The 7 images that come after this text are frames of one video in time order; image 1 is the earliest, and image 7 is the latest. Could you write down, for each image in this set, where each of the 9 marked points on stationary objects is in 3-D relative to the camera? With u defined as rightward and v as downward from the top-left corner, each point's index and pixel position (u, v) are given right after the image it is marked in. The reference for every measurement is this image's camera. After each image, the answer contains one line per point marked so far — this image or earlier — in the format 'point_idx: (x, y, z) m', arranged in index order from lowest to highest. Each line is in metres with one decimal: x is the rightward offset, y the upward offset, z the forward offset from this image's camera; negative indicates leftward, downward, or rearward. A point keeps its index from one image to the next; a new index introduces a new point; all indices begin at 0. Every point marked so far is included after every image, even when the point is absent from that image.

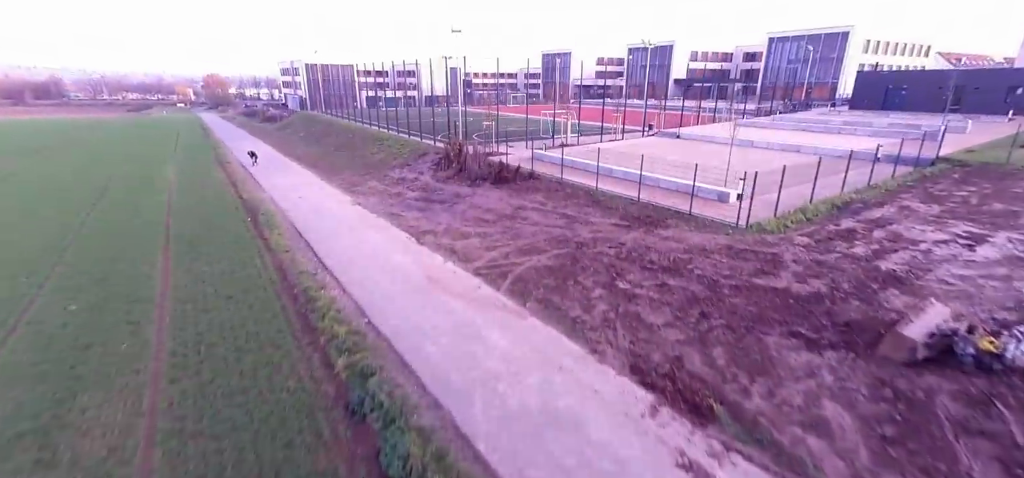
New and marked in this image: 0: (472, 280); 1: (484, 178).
0: (-0.6, -0.6, +7.6) m
1: (-0.7, +1.7, +13.6) m
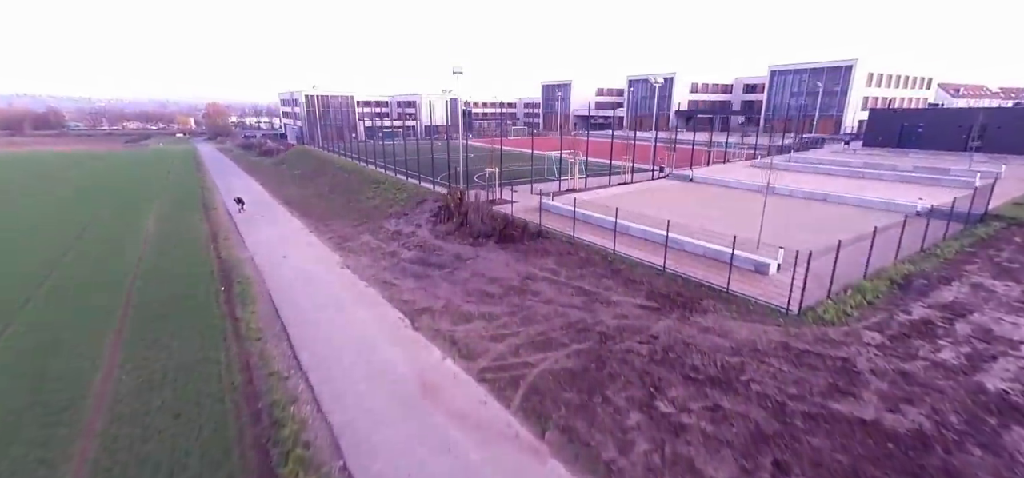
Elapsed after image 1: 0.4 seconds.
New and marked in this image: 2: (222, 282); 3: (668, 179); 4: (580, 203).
0: (-0.5, -1.9, +6.2) m
1: (-0.6, +0.1, +12.4) m
2: (-6.2, -0.9, +10.6) m
3: (+6.2, +2.3, +19.5) m
4: (+2.1, +1.1, +15.4) m
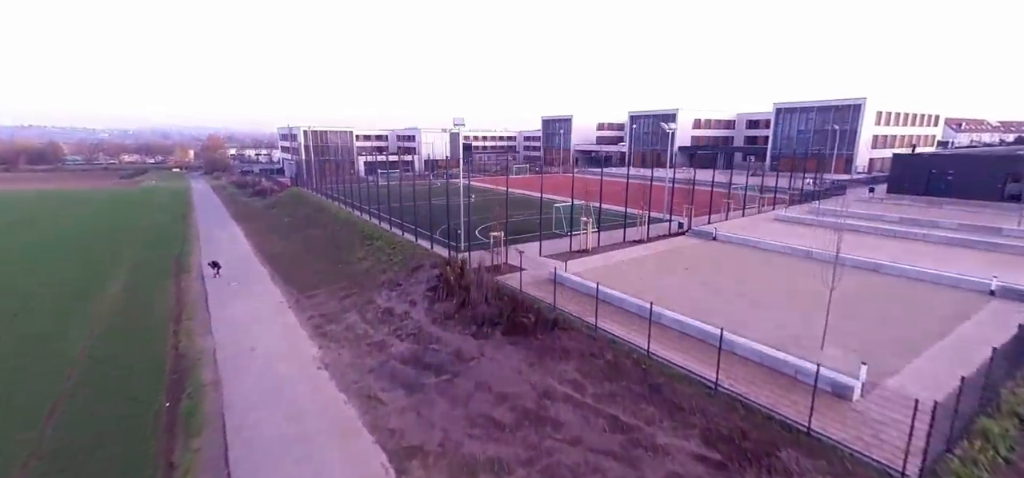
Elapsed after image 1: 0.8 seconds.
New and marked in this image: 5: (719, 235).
0: (-0.2, -3.4, +4.3) m
1: (-0.4, -1.8, +10.5) m
2: (-6.0, -2.7, +8.7) m
3: (+6.4, 0.0, +17.8) m
4: (+2.3, -0.9, +13.6) m
5: (+7.3, +0.1, +17.4) m
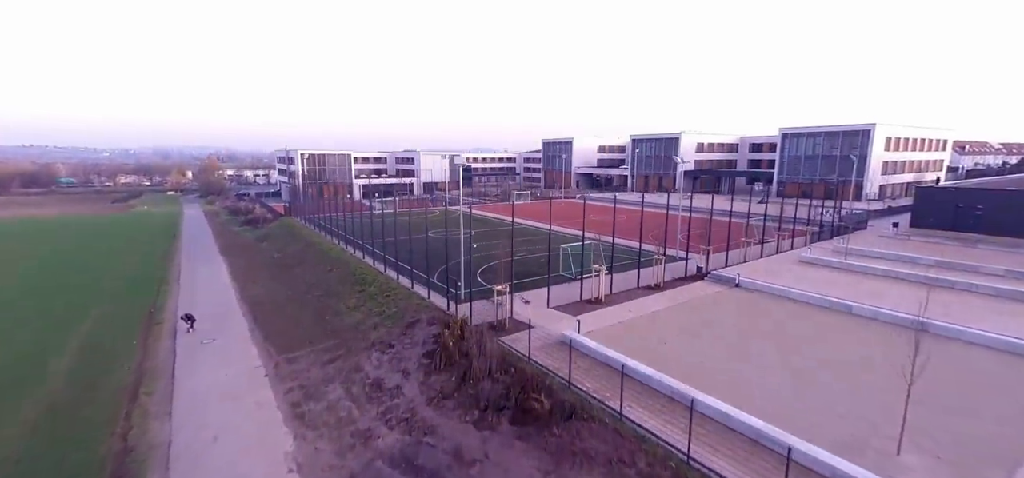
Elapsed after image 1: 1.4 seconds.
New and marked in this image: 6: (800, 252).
0: (-0.1, -4.4, +2.7) m
1: (-0.2, -3.1, +9.0) m
2: (-5.8, -3.9, +7.1) m
3: (+6.5, -1.5, +16.3) m
4: (+2.5, -2.3, +12.1) m
5: (+7.5, -1.4, +15.9) m
6: (+11.3, -0.5, +19.2) m
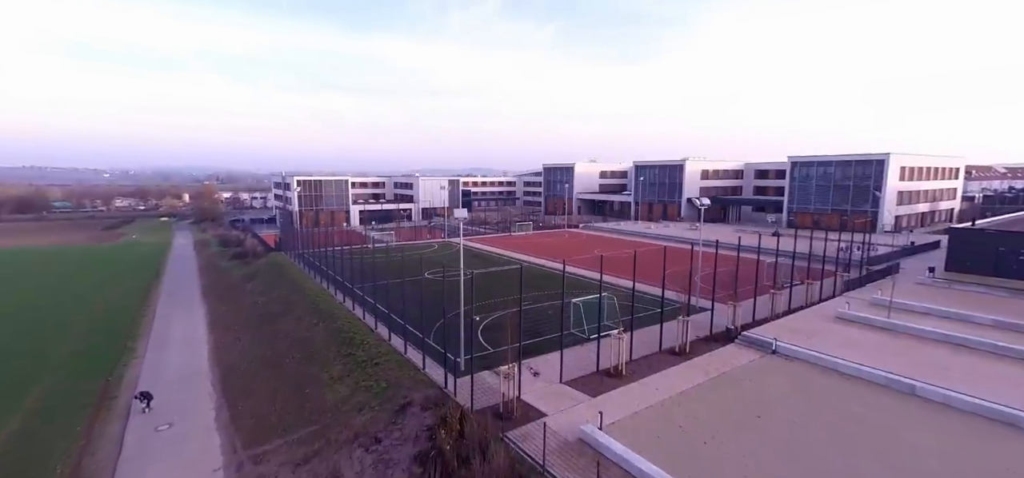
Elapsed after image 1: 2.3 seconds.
0: (+0.1, -5.6, +0.7) m
1: (0.0, -4.5, +7.0) m
2: (-5.6, -5.2, +5.1) m
3: (+6.7, -3.2, +14.4) m
4: (+2.6, -3.9, +10.2) m
5: (+7.6, -3.1, +14.0) m
6: (+11.5, -2.4, +17.4) m
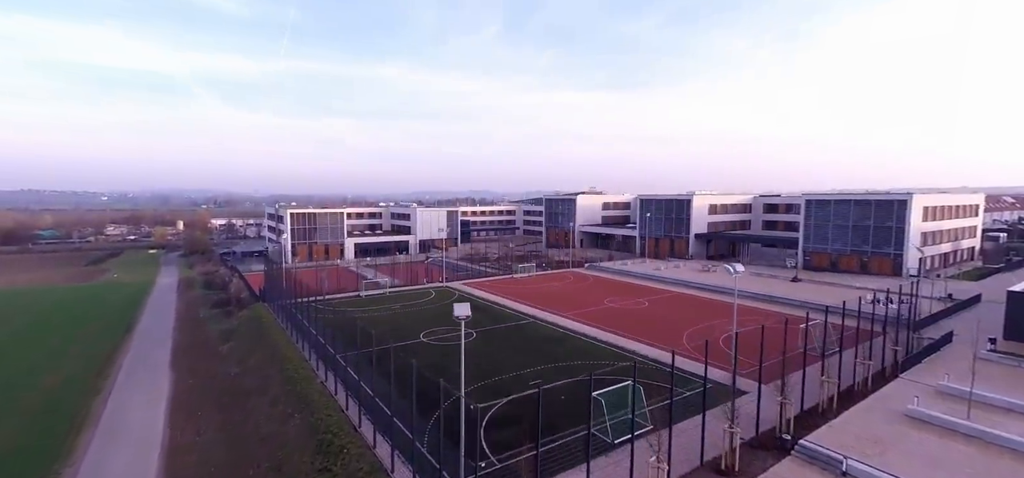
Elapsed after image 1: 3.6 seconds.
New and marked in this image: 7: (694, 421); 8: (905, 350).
0: (+0.5, -7.3, -2.1) m
1: (+0.3, -6.4, +4.3) m
2: (-5.3, -7.1, +2.4) m
3: (+7.0, -5.5, +11.8) m
4: (+2.9, -6.0, +7.5) m
5: (+7.9, -5.3, +11.4) m
6: (+11.7, -4.8, +14.8) m
7: (+5.3, -5.4, +14.7) m
8: (+15.5, -4.3, +19.5) m
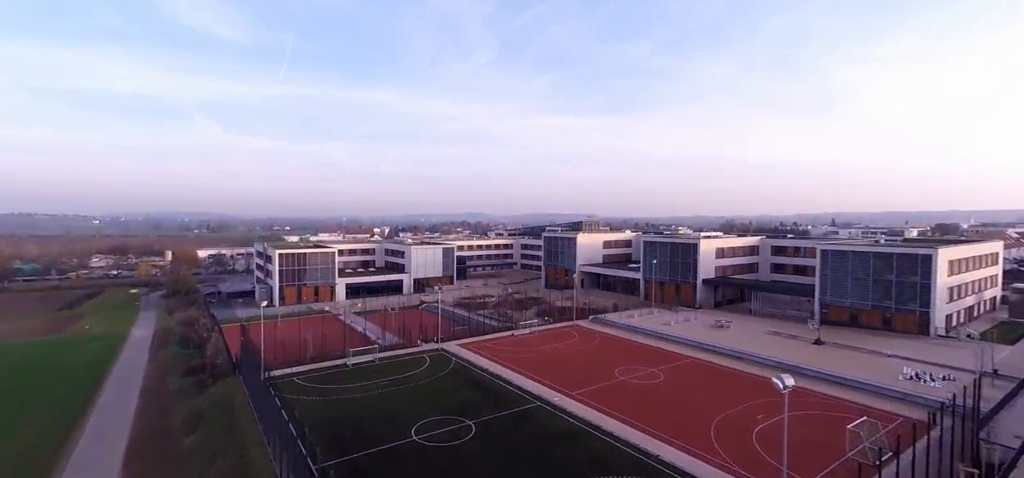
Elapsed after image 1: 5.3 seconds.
0: (+0.9, -9.6, -5.1) m
1: (+0.6, -9.0, +1.3) m
2: (-4.9, -9.6, -0.7) m
3: (+7.3, -8.4, +8.9) m
4: (+3.3, -8.7, +4.6) m
5: (+8.2, -8.3, +8.5) m
6: (+12.0, -7.9, +12.0) m
7: (+5.6, -8.5, +11.8) m
8: (+15.7, -7.7, +16.8) m
